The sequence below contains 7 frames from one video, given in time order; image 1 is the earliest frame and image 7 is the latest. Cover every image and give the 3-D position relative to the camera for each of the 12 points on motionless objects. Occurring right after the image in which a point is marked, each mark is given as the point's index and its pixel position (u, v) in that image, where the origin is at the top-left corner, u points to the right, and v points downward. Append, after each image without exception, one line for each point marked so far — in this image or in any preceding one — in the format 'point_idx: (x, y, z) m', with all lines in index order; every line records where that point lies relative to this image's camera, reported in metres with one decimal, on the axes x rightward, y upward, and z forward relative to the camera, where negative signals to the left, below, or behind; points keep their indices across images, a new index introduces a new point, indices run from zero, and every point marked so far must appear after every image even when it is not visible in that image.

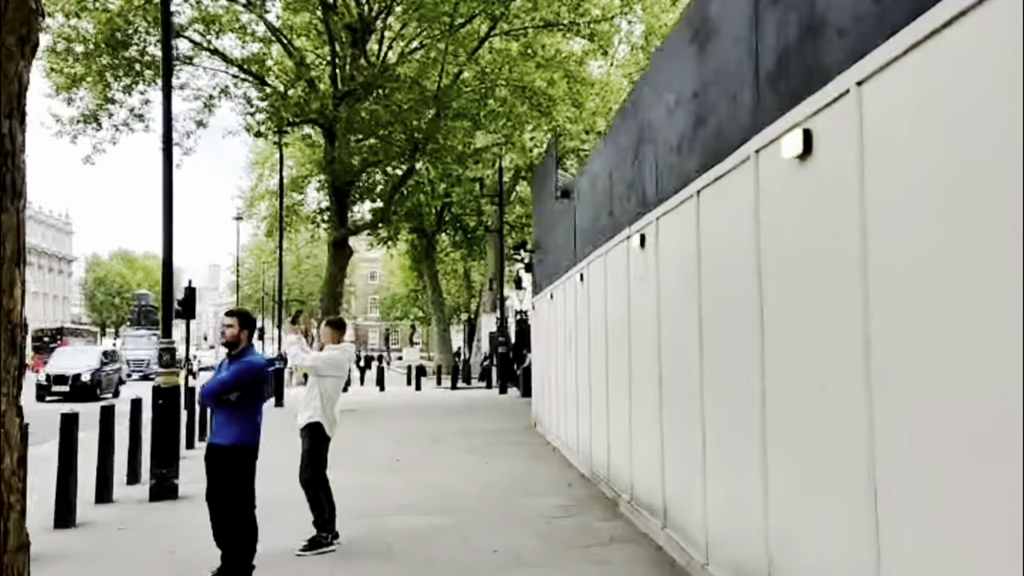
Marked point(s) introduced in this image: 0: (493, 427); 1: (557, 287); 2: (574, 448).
0: (-0.5, -3.4, +18.9) m
1: (+0.9, 0.0, +15.2) m
2: (+1.1, -2.7, +12.8) m
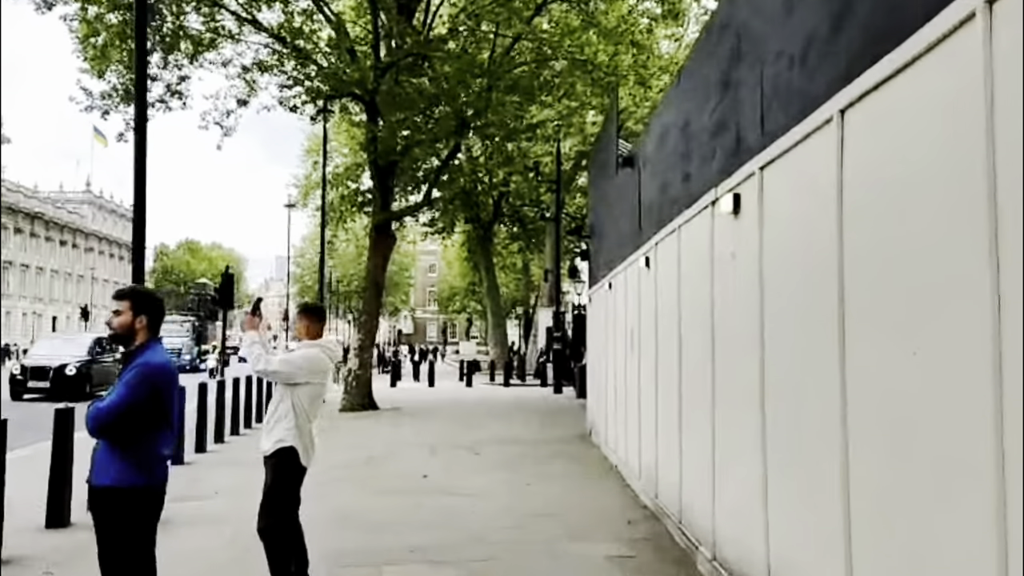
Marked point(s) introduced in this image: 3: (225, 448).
0: (+0.6, -3.2, +16.7) m
1: (+1.7, +0.2, +12.9) m
2: (+1.7, -2.5, +10.5) m
3: (-5.6, -3.1, +15.1) m
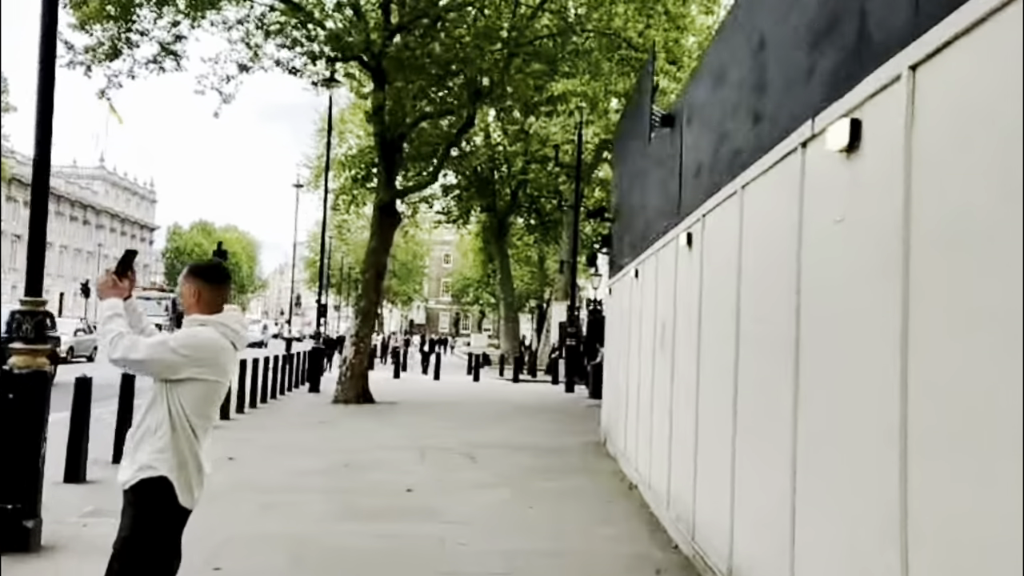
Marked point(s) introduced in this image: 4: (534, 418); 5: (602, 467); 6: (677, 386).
0: (+0.7, -2.9, +14.8) m
1: (+1.9, +0.4, +11.0) m
2: (+1.7, -2.3, +8.6) m
3: (-5.5, -2.6, +13.3) m
4: (+0.5, -3.2, +18.9) m
5: (+1.4, -2.8, +12.1) m
6: (+1.8, -1.0, +8.1) m
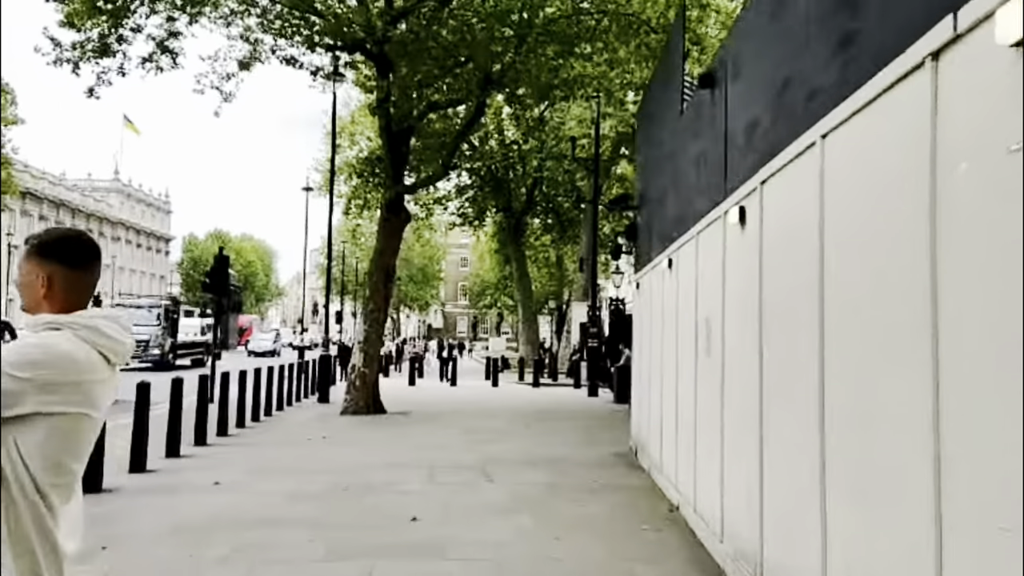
0: (+1.0, -2.9, +13.5) m
1: (+2.1, +0.5, +9.6) m
2: (+1.9, -2.2, +7.2) m
3: (-5.2, -2.7, +12.1) m
4: (+1.0, -3.1, +17.6) m
5: (+1.7, -2.7, +10.8) m
6: (+1.9, -0.9, +6.8) m
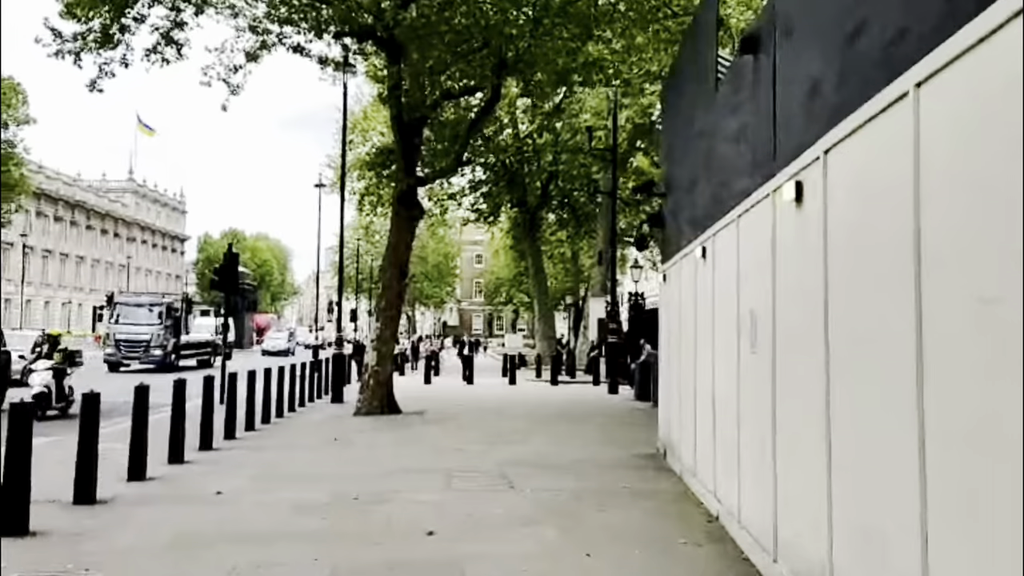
0: (+1.4, -2.8, +12.7) m
1: (+2.3, +0.6, +8.8) m
2: (+2.1, -2.1, +6.4) m
3: (-4.9, -2.7, +11.5) m
4: (+1.4, -3.0, +16.8) m
5: (+2.0, -2.6, +10.0) m
6: (+2.1, -0.8, +6.0) m
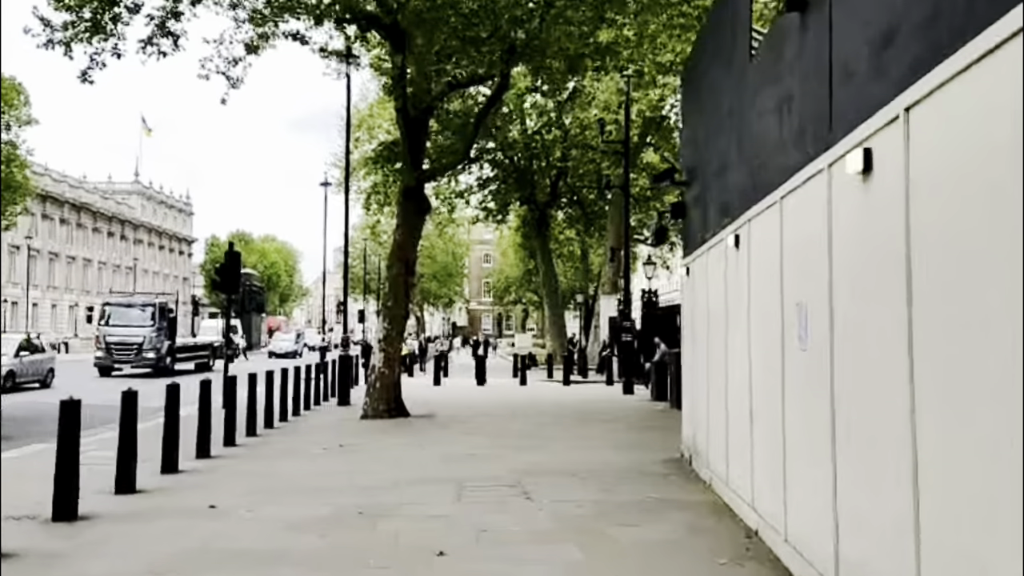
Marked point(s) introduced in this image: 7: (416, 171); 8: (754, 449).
0: (+1.6, -2.7, +12.0) m
1: (+2.5, +0.7, +8.0) m
2: (+2.3, -2.0, +5.6) m
3: (-4.6, -2.6, +10.8) m
4: (+1.7, -2.9, +16.1) m
5: (+2.2, -2.5, +9.2) m
6: (+2.3, -0.7, +5.2) m
7: (-2.3, +2.8, +18.5) m
8: (+2.4, -1.6, +7.8) m
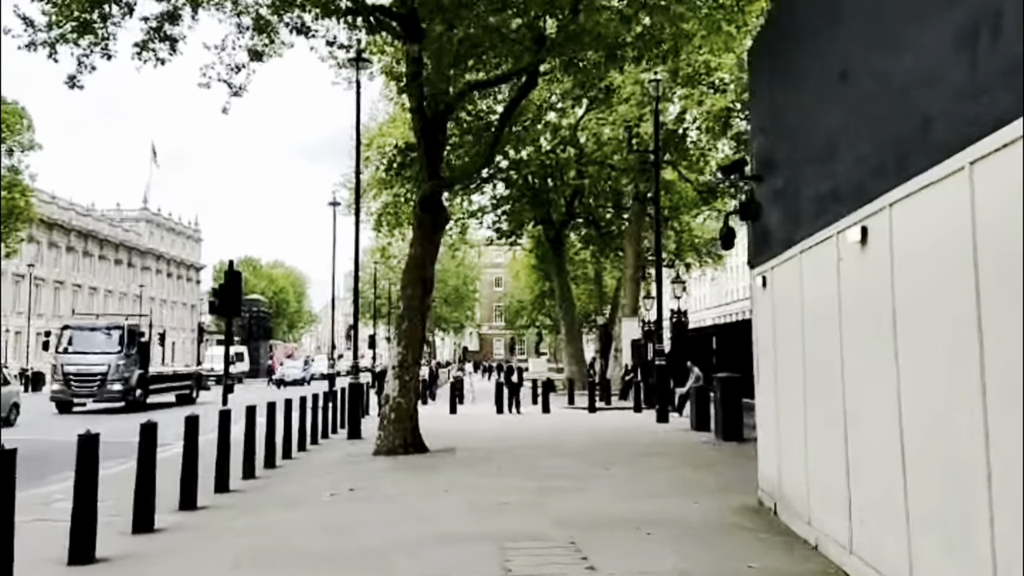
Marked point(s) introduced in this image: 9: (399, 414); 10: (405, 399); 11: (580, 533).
0: (+2.2, -2.9, +9.9) m
1: (+3.0, +0.6, +6.1) m
2: (+2.8, -2.0, +3.6) m
3: (-4.1, -2.8, +8.8) m
4: (+2.3, -3.2, +14.0) m
5: (+2.7, -2.6, +7.2) m
6: (+2.8, -0.7, +3.3) m
7: (-1.7, +2.4, +16.7) m
8: (+2.9, -1.7, +5.8) m
9: (-2.4, -2.7, +16.6) m
10: (-2.3, -2.4, +16.7) m
11: (+0.8, -2.8, +8.8) m
